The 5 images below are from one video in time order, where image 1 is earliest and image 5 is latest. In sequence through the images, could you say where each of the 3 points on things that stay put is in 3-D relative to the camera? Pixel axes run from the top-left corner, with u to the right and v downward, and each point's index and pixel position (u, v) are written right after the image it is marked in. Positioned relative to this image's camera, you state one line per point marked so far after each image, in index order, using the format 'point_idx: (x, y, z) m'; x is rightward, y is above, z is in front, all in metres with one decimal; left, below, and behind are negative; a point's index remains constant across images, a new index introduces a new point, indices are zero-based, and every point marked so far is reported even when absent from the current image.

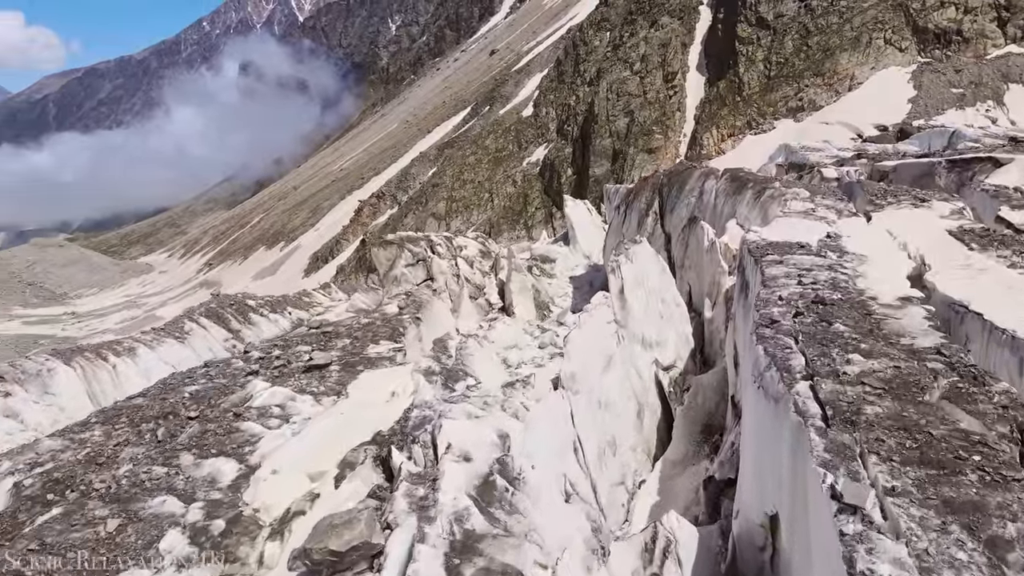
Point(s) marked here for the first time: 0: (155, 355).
0: (-7.1, -1.3, +14.5) m
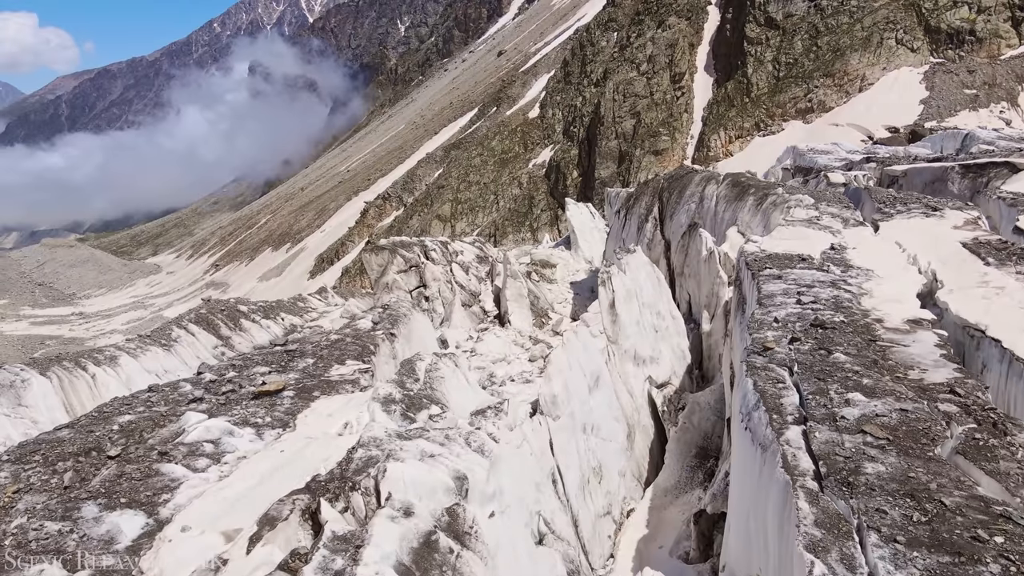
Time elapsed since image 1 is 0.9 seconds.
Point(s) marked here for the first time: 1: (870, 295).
0: (-7.2, -1.5, +14.1) m
1: (+3.0, -0.1, +6.1) m
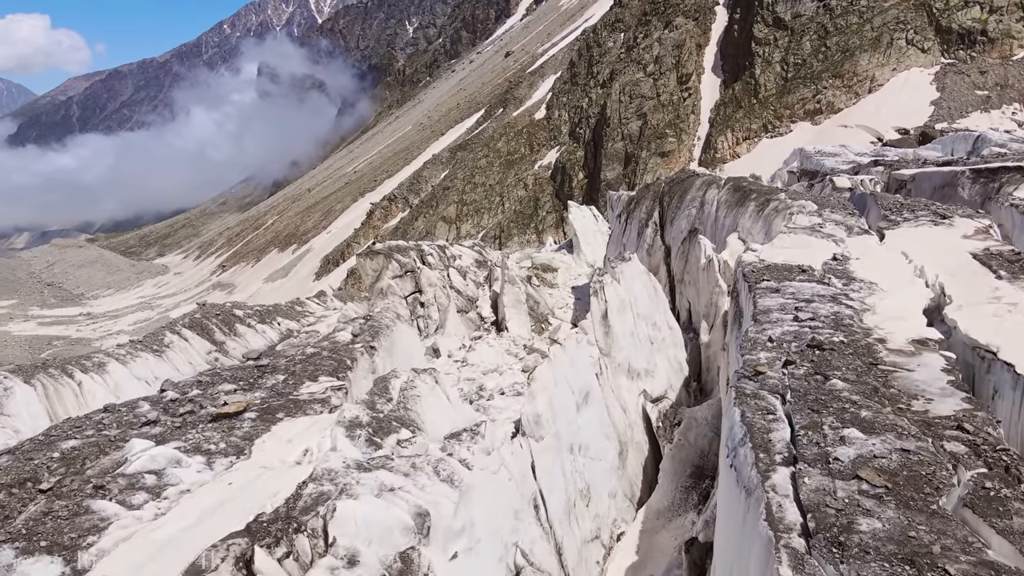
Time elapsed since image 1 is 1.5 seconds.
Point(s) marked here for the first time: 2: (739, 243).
0: (-7.3, -1.6, +13.8) m
1: (+2.8, -0.2, +5.7) m
2: (+3.1, +0.6, +10.0) m
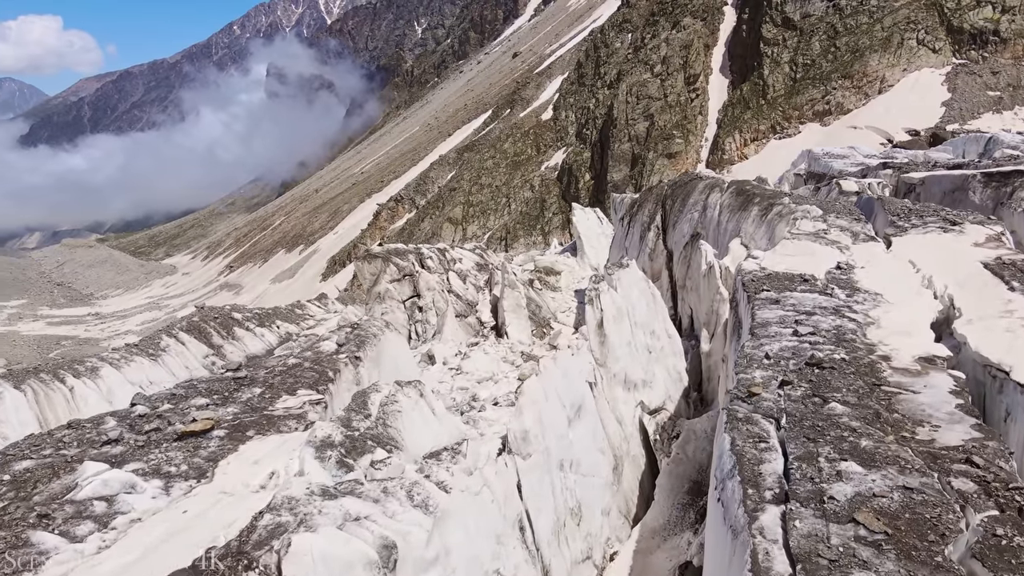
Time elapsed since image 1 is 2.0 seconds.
0: (-7.3, -1.6, +13.6) m
1: (+2.7, -0.3, +5.4) m
2: (+3.0, +0.5, +9.7) m
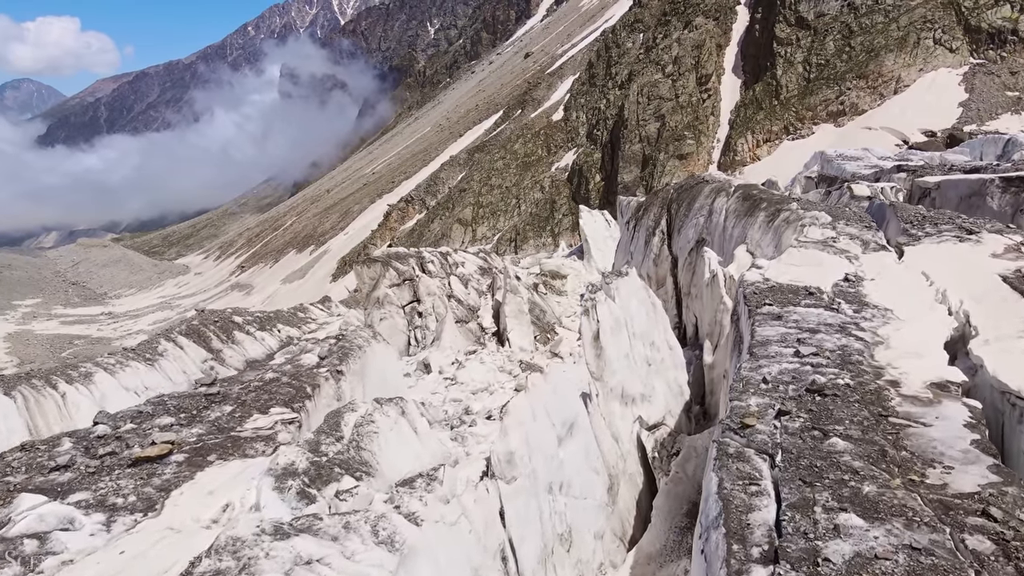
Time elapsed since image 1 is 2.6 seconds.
0: (-7.3, -1.7, +13.4) m
1: (+2.6, -0.4, +5.0) m
2: (+3.0, +0.4, +9.3) m
